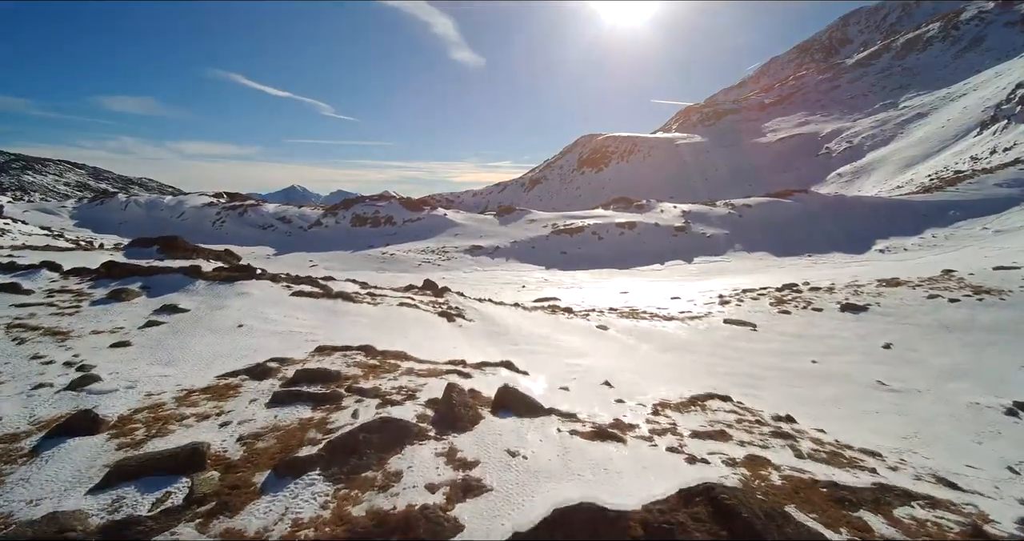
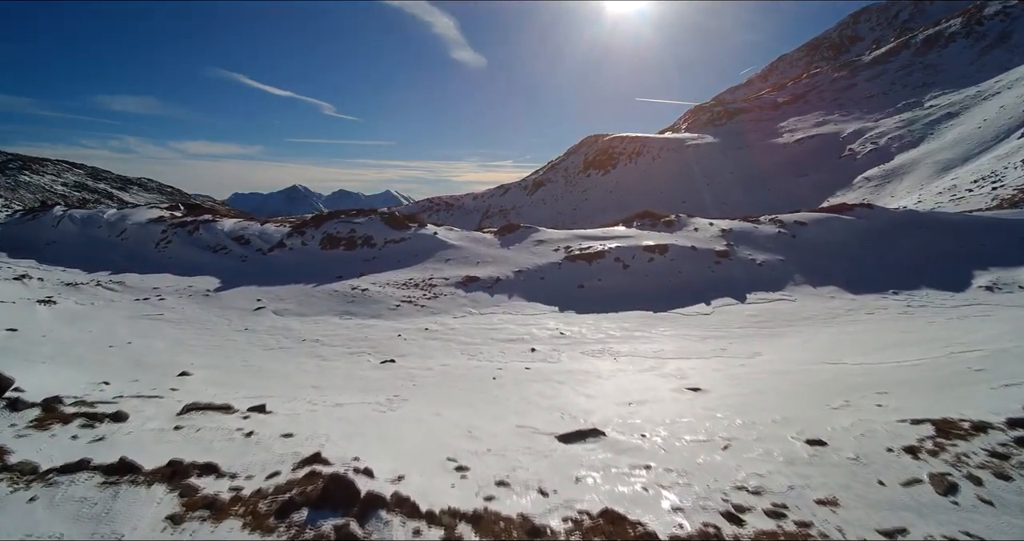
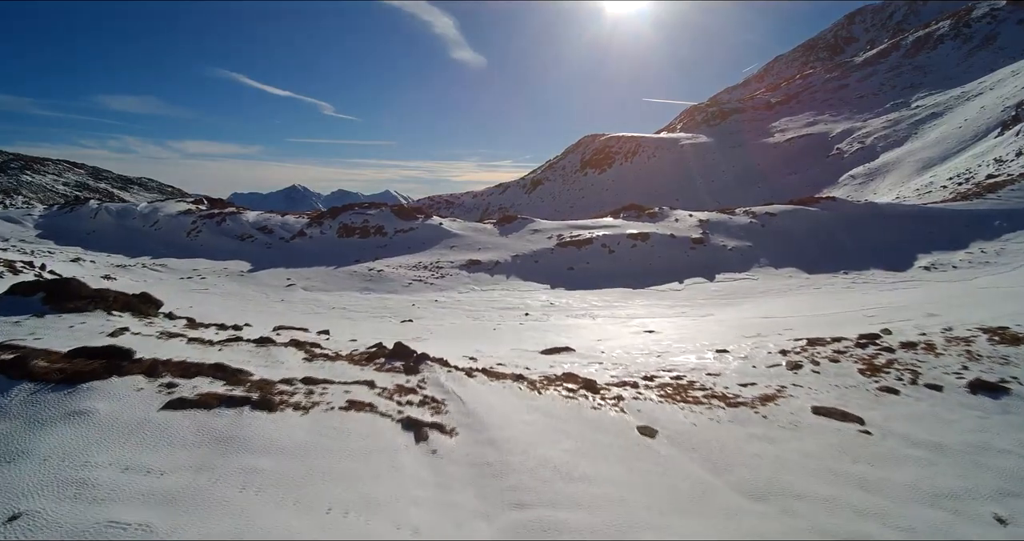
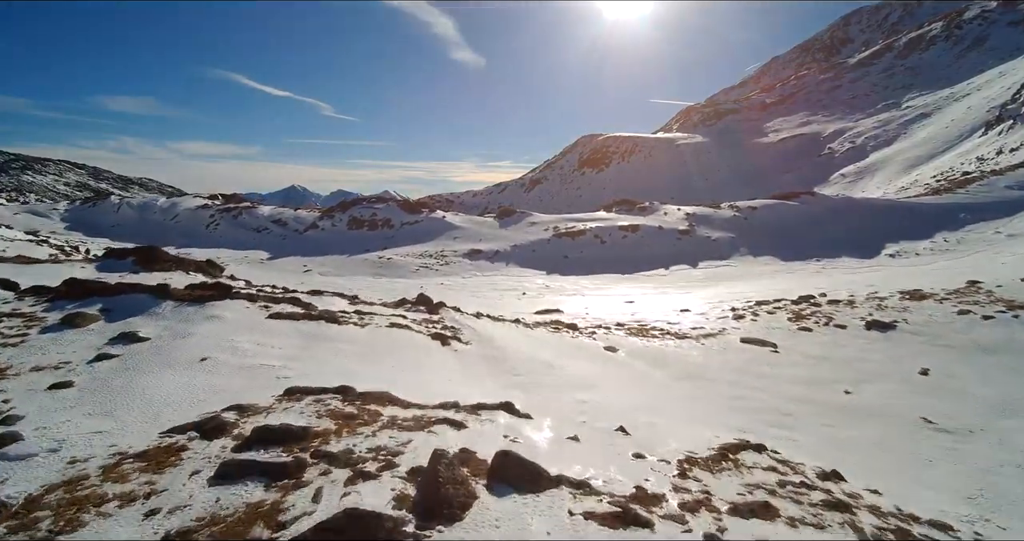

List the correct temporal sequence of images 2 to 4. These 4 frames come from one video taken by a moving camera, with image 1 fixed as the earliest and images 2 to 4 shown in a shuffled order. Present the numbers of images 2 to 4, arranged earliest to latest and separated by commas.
4, 3, 2
